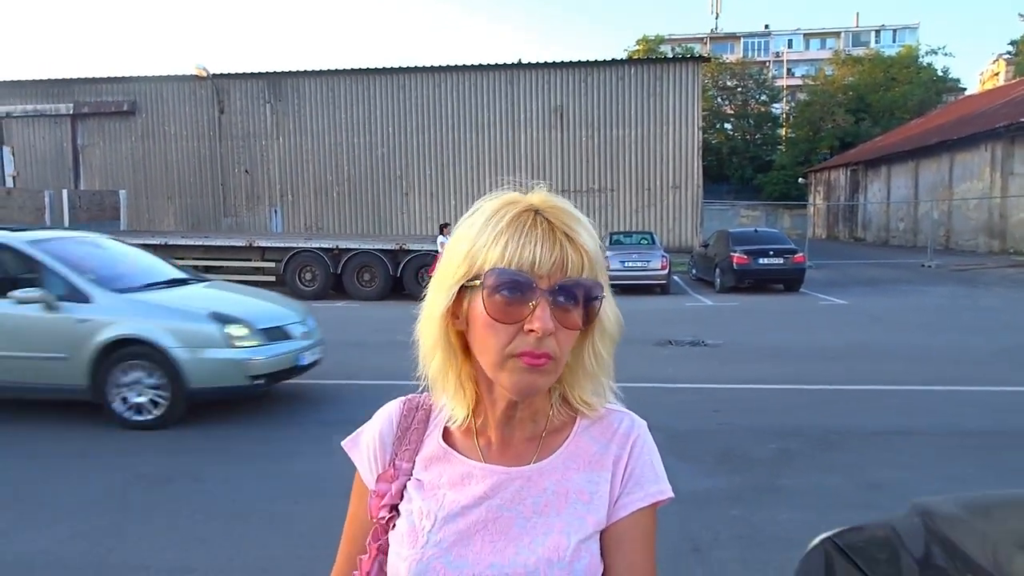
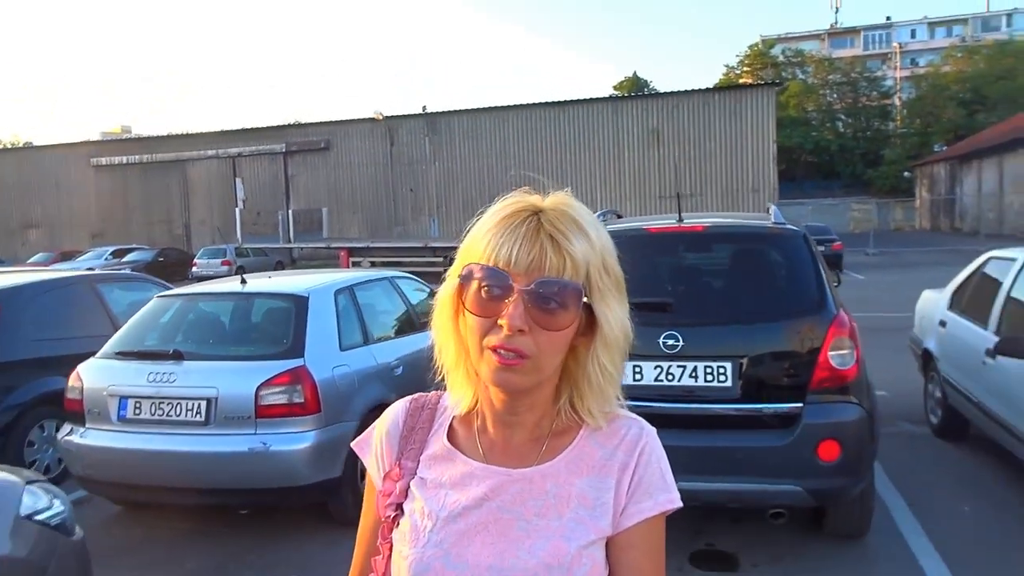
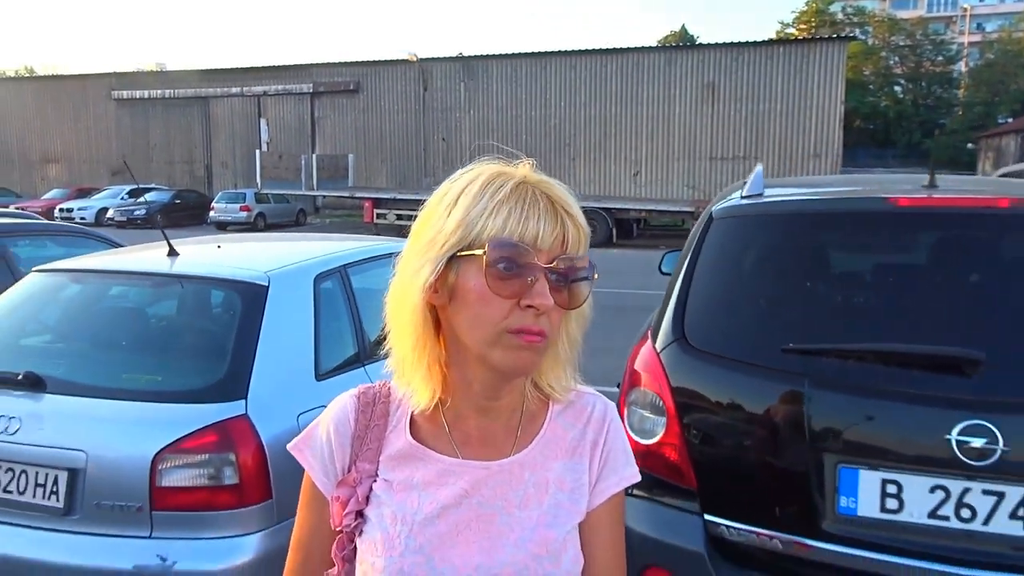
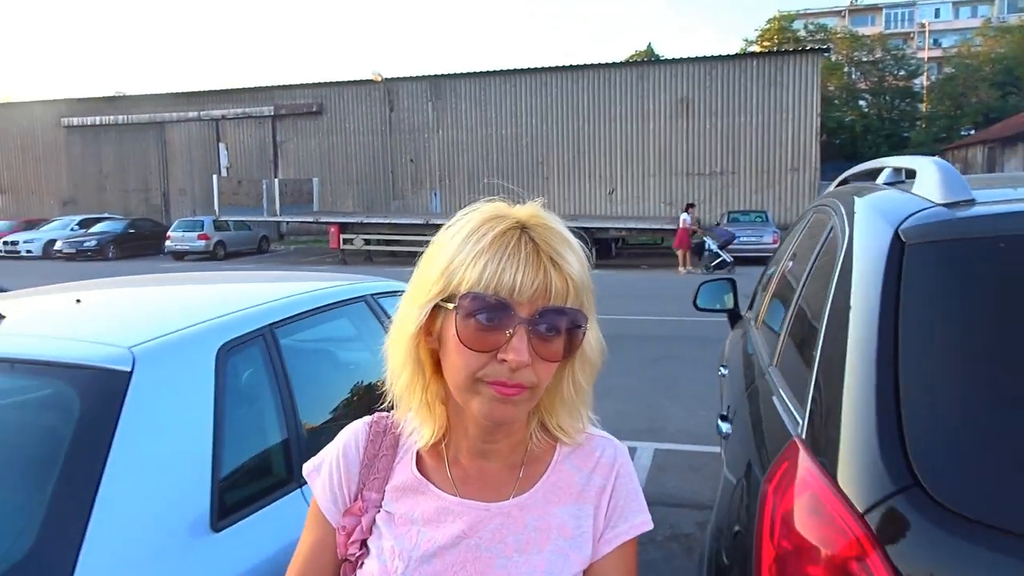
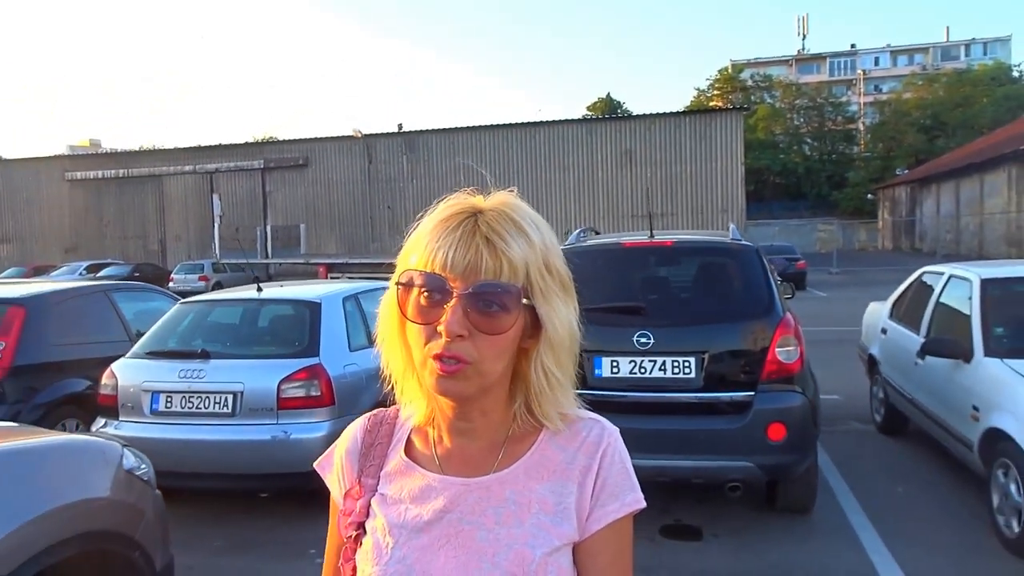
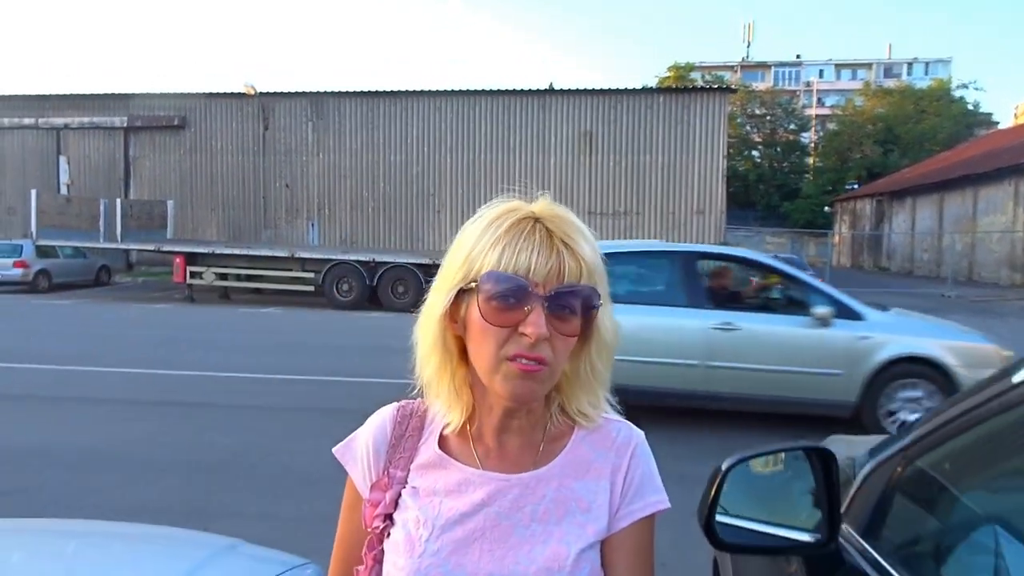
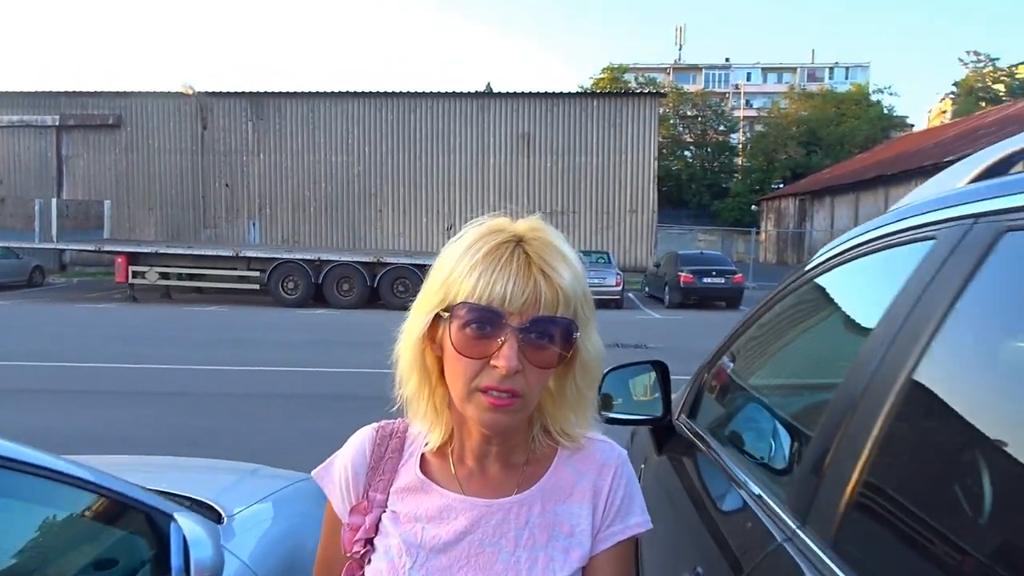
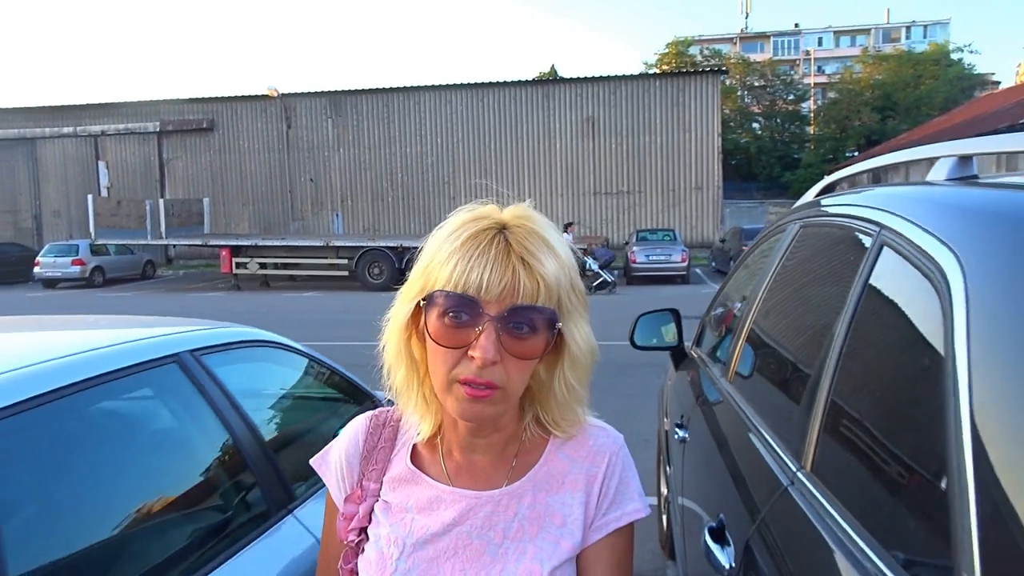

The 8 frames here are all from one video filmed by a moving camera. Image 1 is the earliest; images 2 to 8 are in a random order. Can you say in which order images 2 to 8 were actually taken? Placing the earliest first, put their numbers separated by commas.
6, 7, 8, 4, 3, 2, 5
